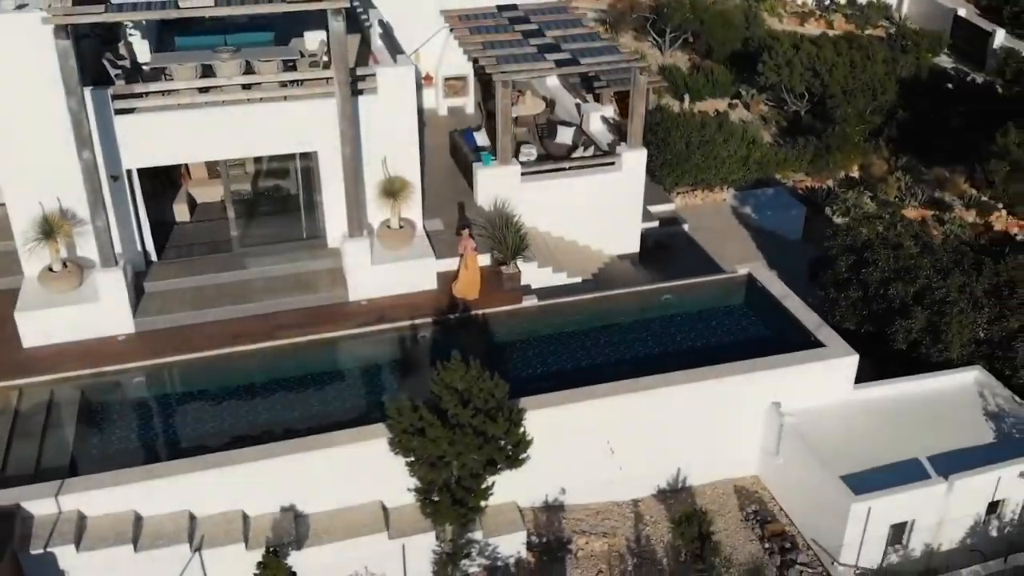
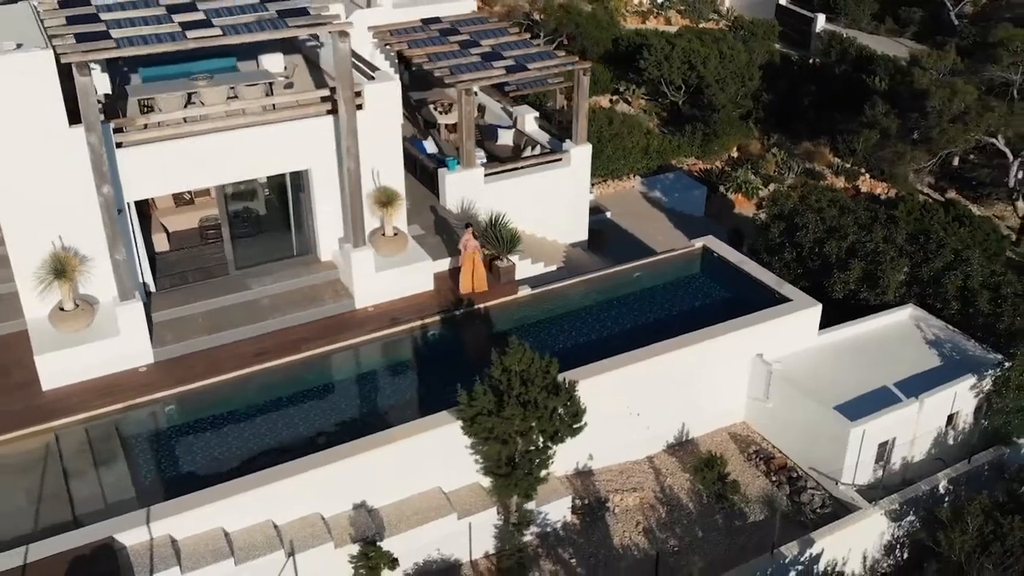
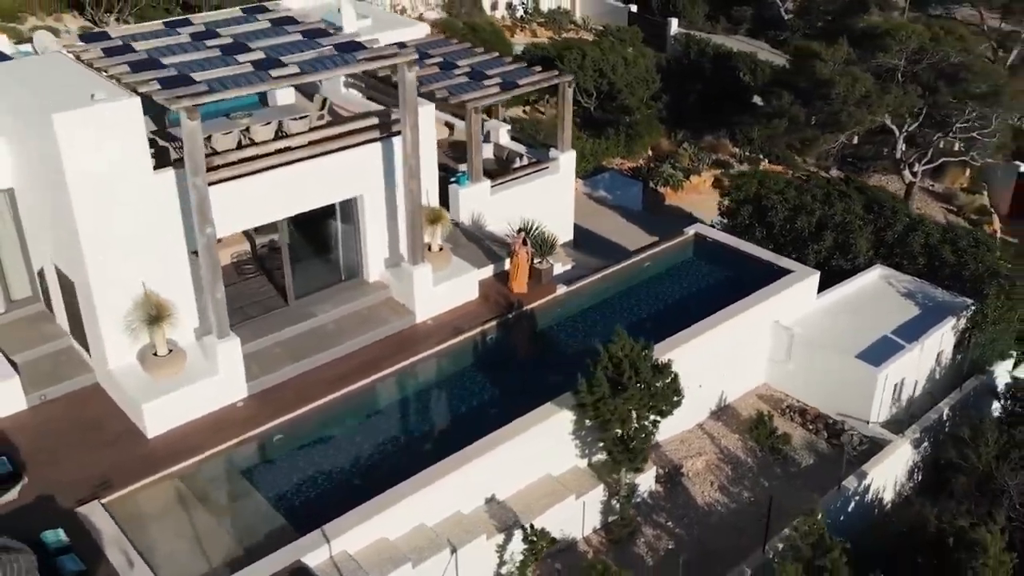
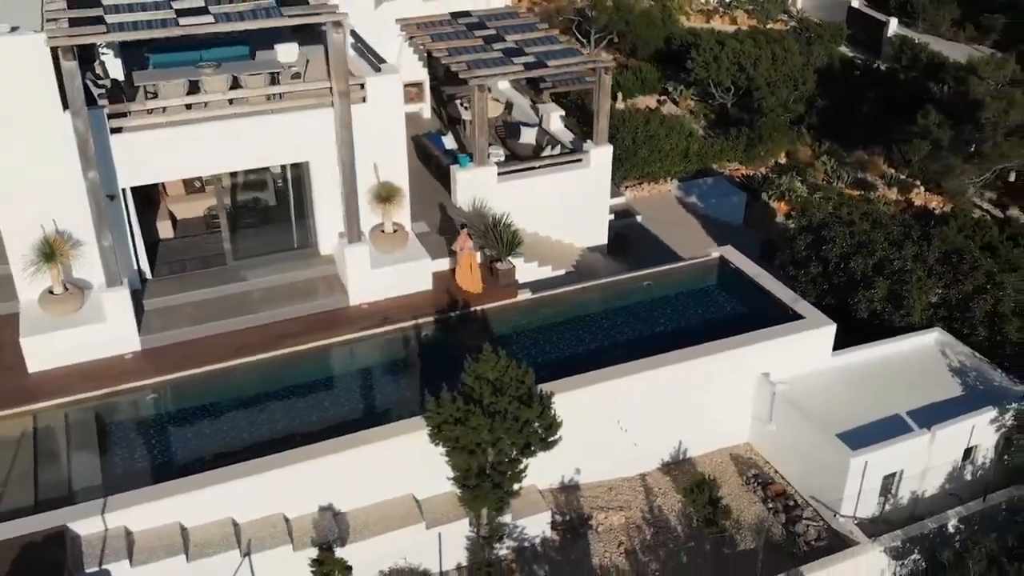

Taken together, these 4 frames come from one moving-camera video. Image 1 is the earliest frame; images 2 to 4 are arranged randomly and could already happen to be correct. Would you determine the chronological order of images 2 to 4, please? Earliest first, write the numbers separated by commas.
4, 2, 3
